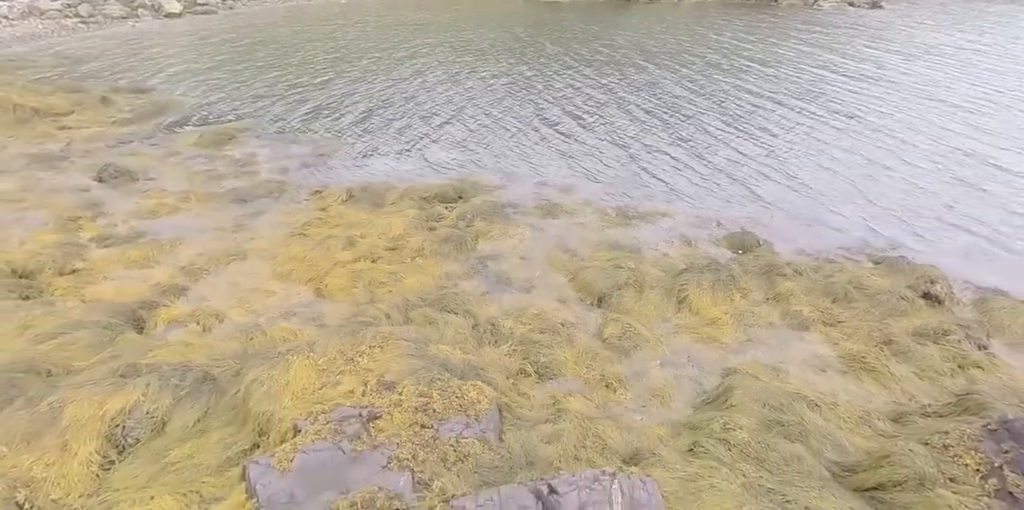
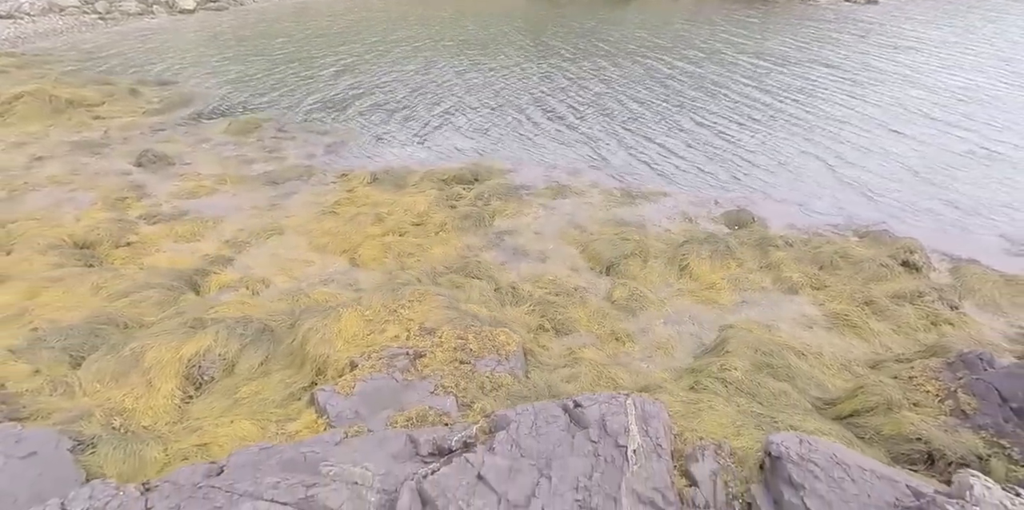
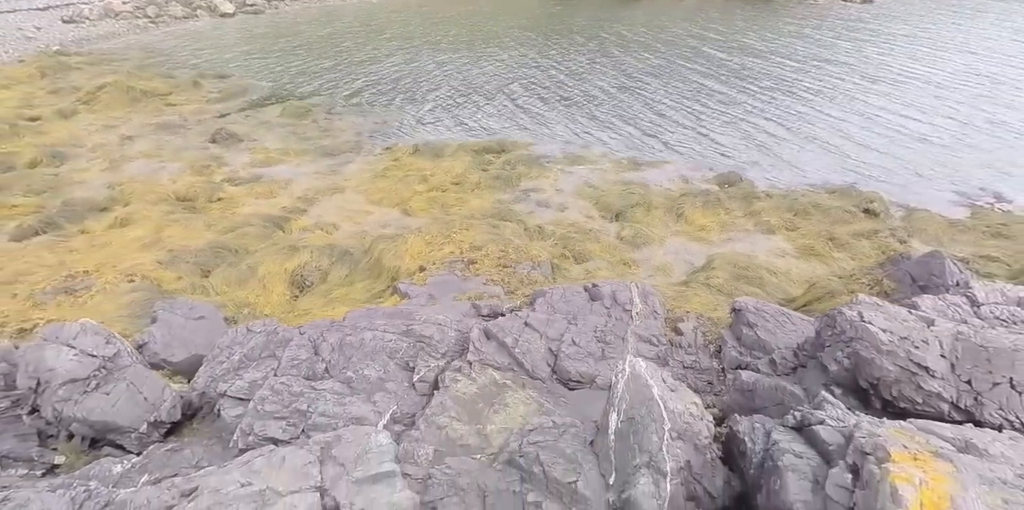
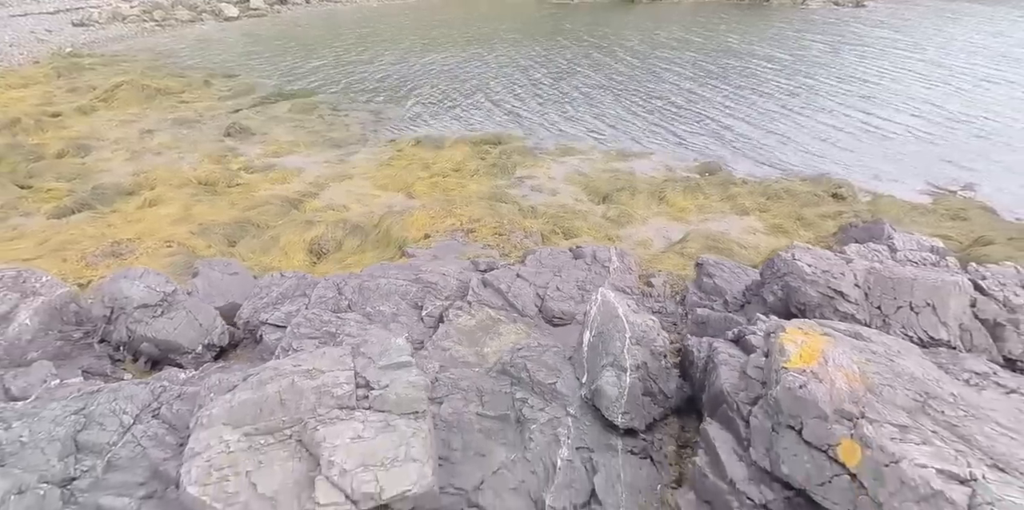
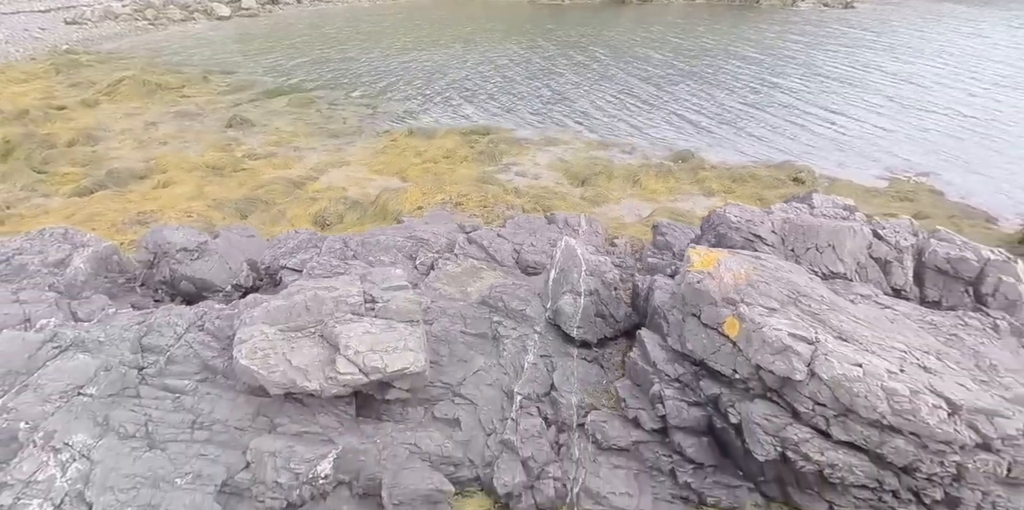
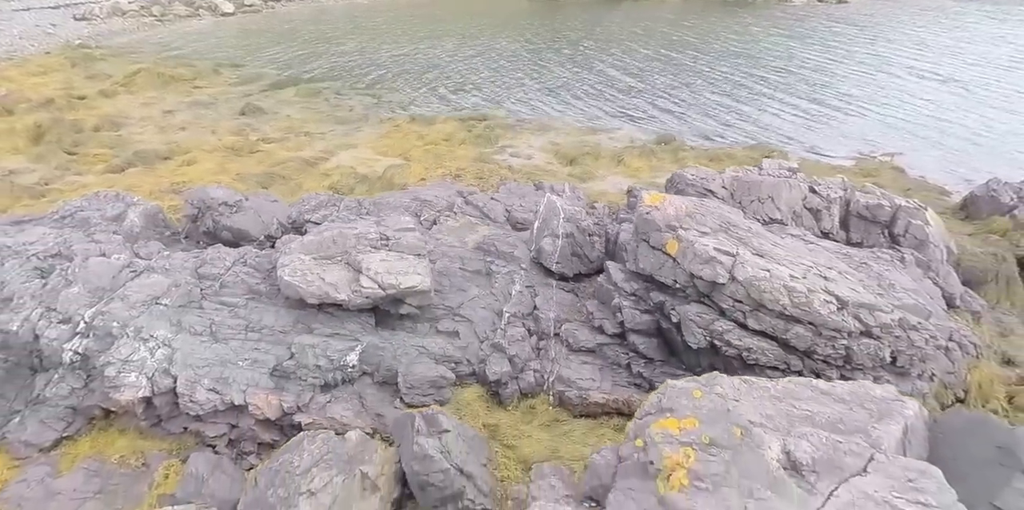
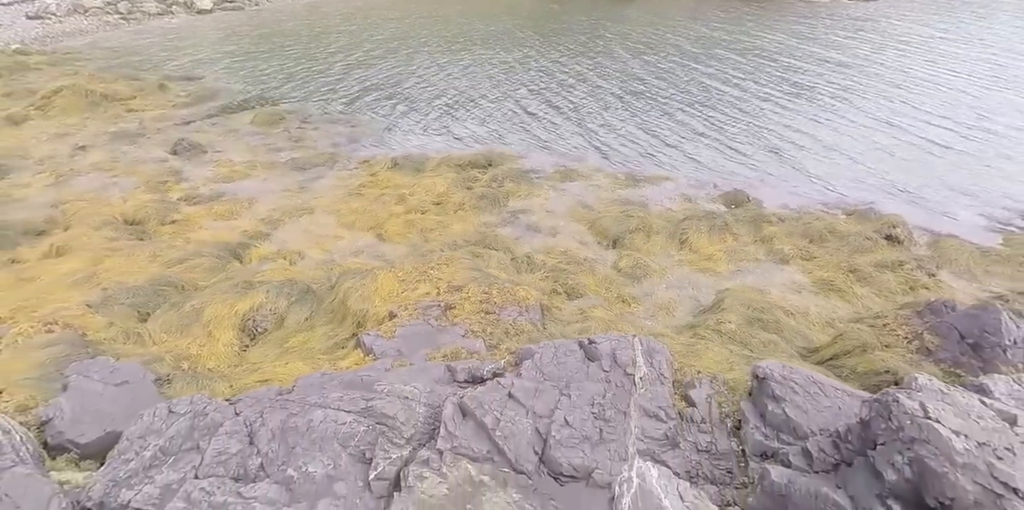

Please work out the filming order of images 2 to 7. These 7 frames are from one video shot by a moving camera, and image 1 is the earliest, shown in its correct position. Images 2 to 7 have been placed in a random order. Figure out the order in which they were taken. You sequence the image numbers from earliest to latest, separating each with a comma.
2, 7, 3, 4, 5, 6
